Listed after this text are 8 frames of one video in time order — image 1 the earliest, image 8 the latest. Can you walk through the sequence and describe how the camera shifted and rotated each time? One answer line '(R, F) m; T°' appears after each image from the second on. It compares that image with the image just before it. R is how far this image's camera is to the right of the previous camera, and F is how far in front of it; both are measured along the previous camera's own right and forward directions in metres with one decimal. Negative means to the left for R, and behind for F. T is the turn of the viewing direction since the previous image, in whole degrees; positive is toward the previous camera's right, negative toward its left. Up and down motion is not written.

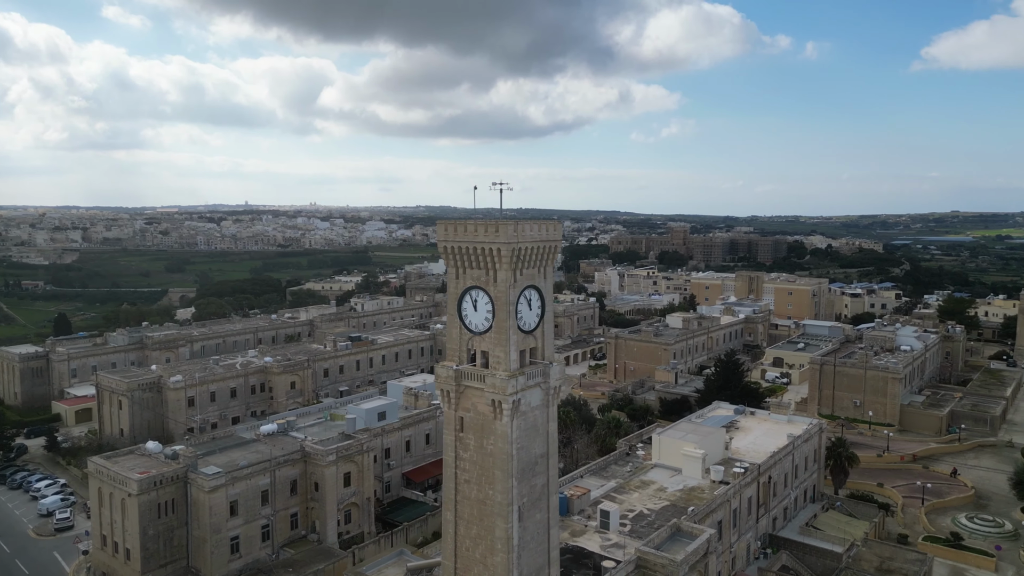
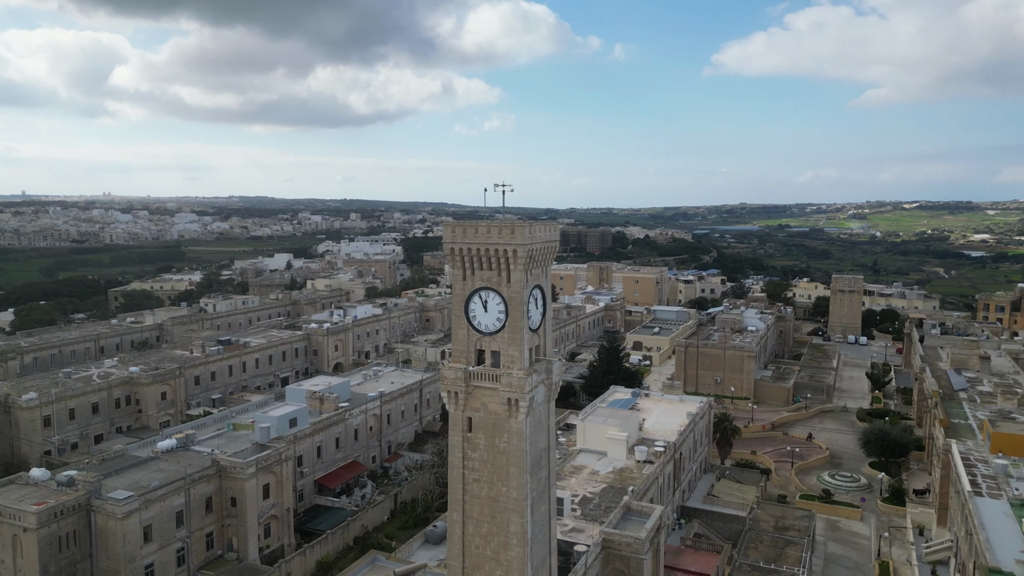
(-5.0, +0.2) m; +13°
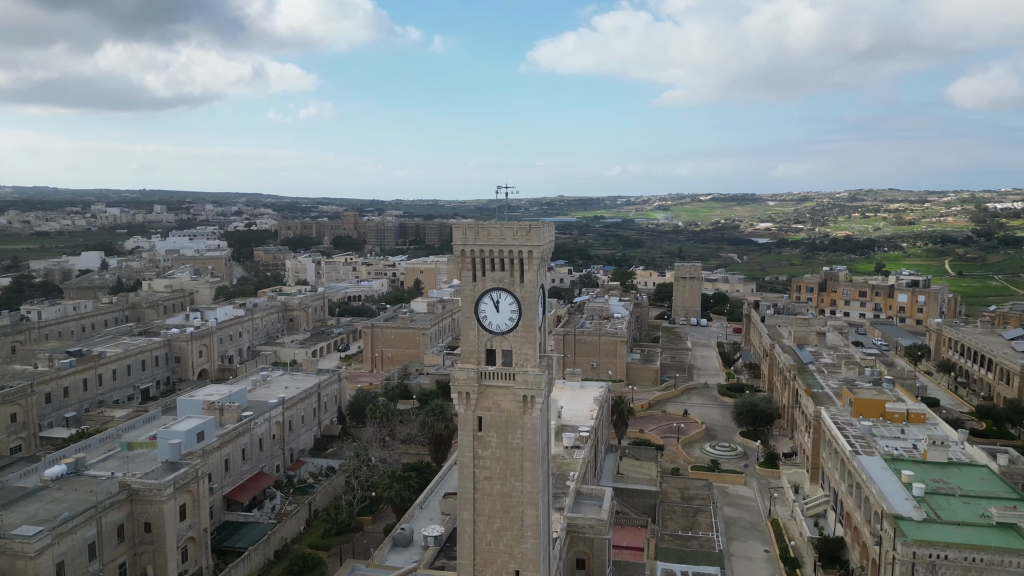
(-5.2, +0.1) m; +13°
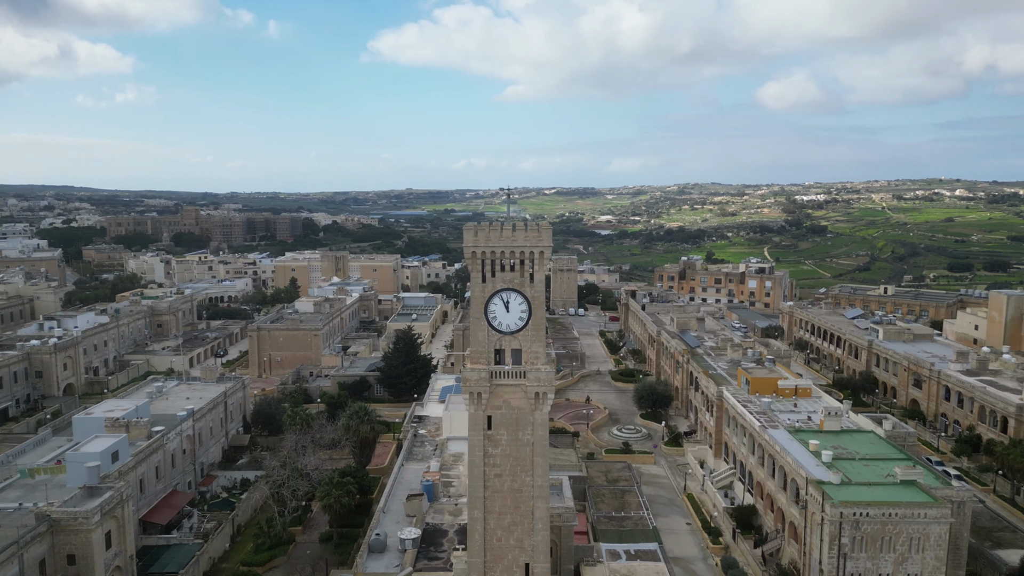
(-4.6, 0.0) m; +11°
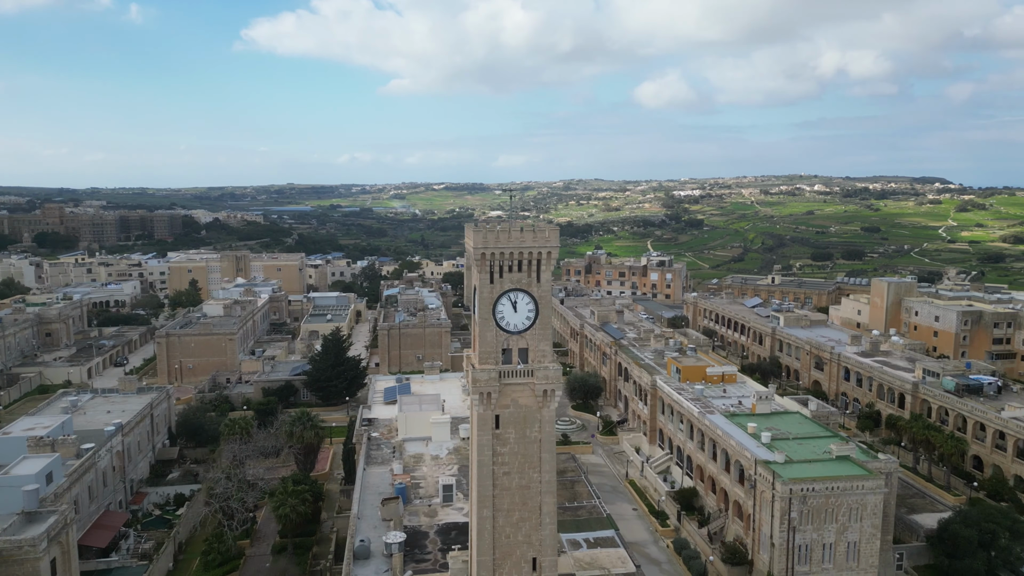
(-3.4, 0.0) m; +8°
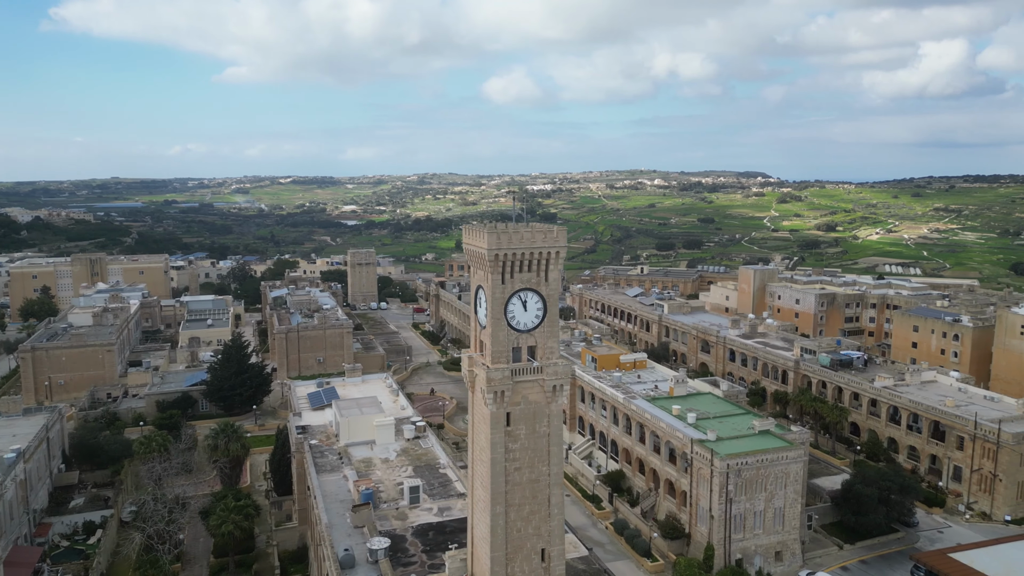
(-4.6, 0.0) m; +11°
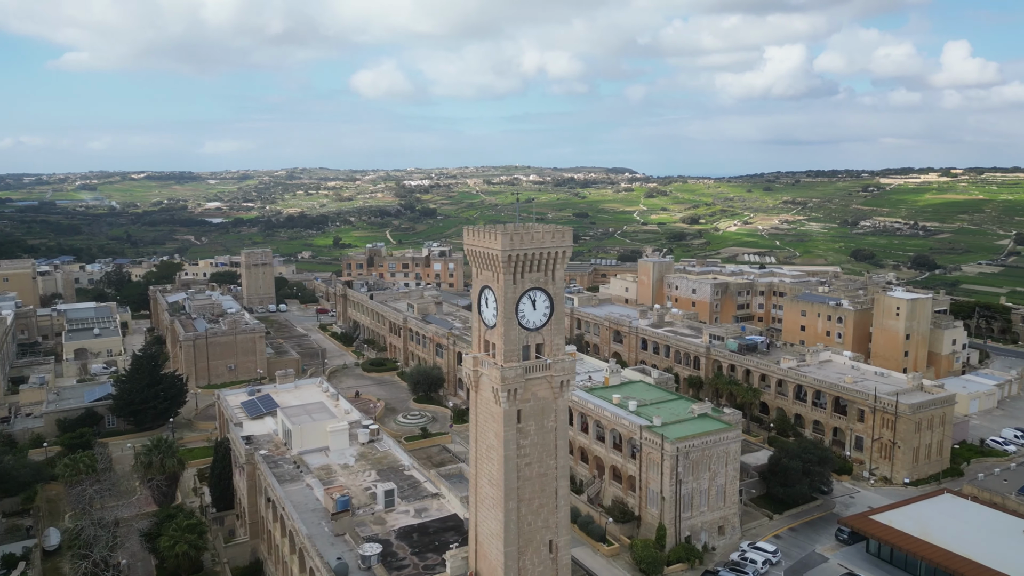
(-4.0, -0.1) m; +9°
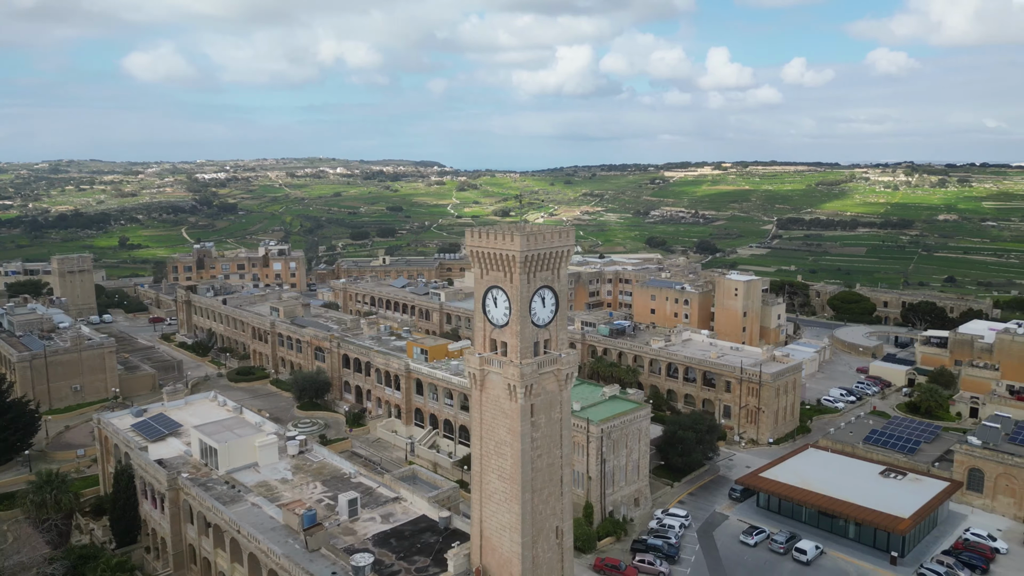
(-6.3, 0.0) m; +14°
